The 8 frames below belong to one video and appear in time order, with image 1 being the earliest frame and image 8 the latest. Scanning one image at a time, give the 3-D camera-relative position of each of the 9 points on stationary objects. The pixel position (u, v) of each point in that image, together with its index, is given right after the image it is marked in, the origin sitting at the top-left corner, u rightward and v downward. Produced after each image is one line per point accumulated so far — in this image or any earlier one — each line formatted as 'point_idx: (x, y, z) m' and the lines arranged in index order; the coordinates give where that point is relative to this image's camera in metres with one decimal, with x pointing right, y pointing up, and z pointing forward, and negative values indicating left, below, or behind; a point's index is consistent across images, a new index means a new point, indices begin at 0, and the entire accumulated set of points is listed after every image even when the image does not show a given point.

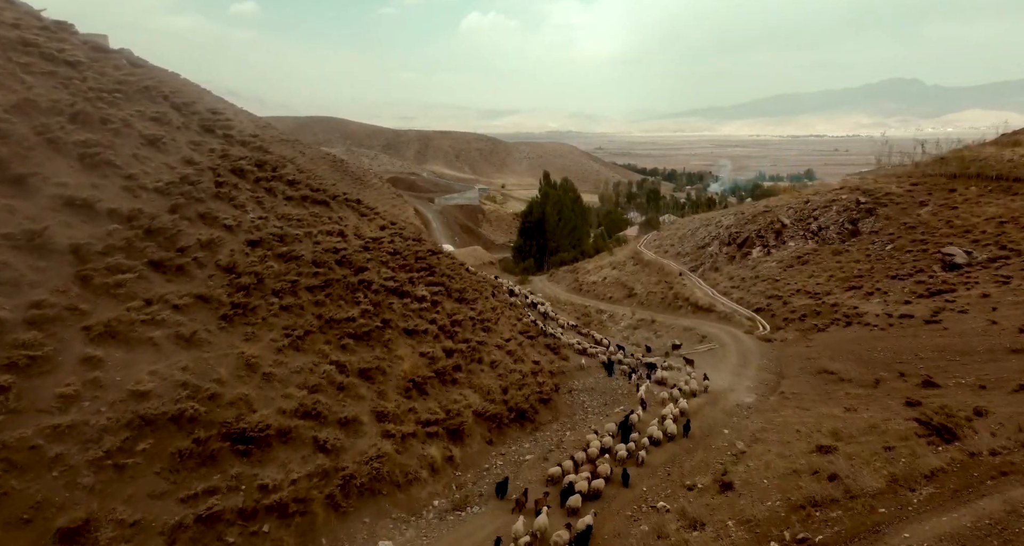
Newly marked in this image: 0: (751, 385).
0: (+6.1, -2.8, +13.6) m
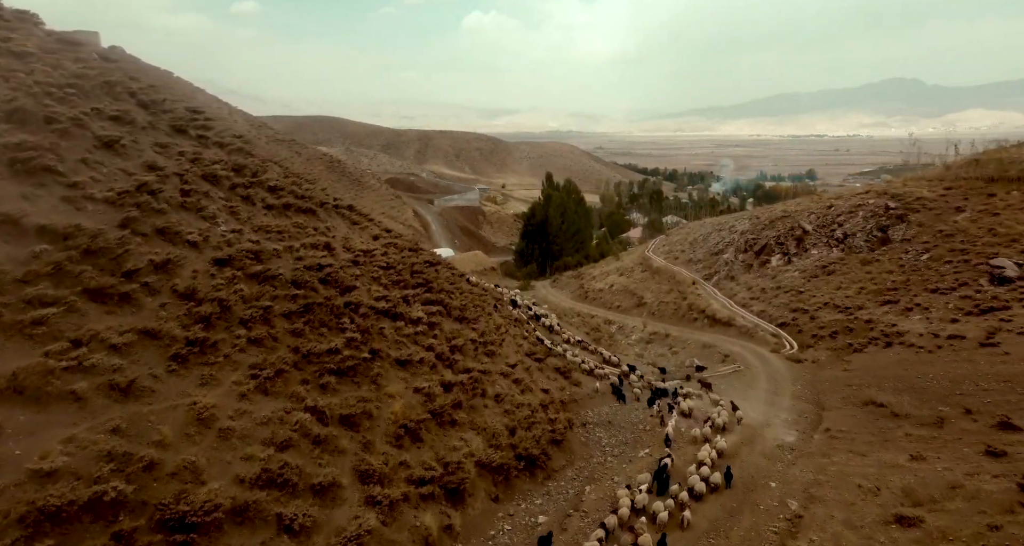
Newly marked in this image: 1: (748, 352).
0: (+6.2, -3.3, +12.1) m
1: (+7.7, -2.6, +17.6) m
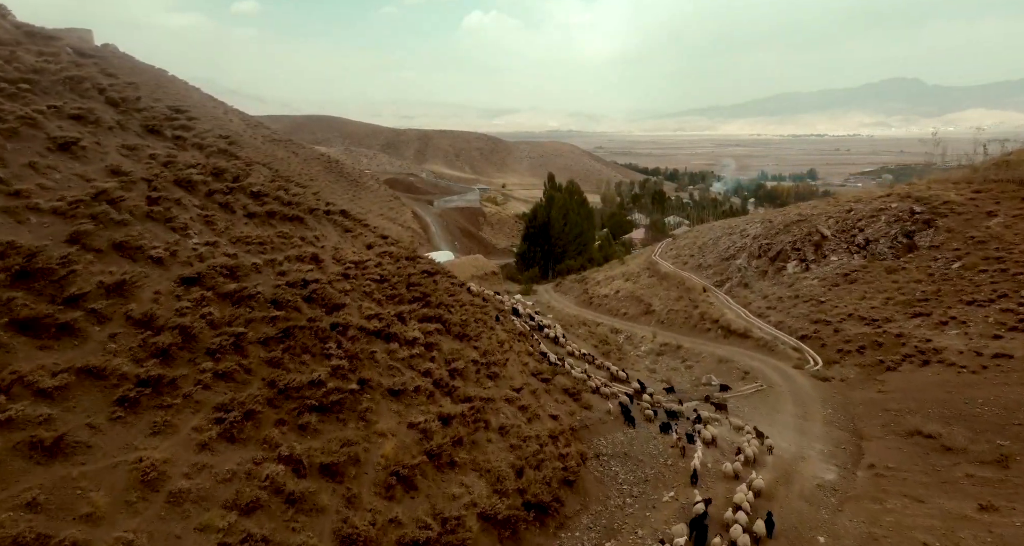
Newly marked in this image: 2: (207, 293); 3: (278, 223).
0: (+6.3, -3.6, +10.9) m
1: (+7.8, -2.9, +16.4) m
2: (-5.0, -0.3, +8.8) m
3: (-5.5, +1.2, +12.7) m
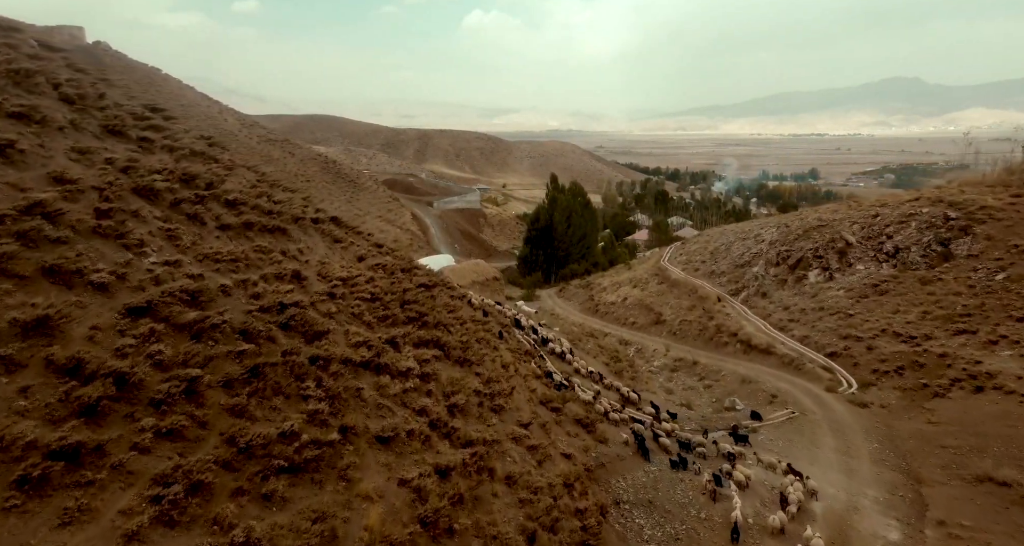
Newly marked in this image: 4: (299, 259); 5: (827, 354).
0: (+6.5, -4.0, +9.5) m
1: (+8.0, -3.3, +15.0) m
2: (-4.8, -0.7, +7.3) m
3: (-5.4, +0.8, +11.3) m
4: (-4.6, +0.3, +11.5) m
5: (+9.9, -2.6, +16.9) m
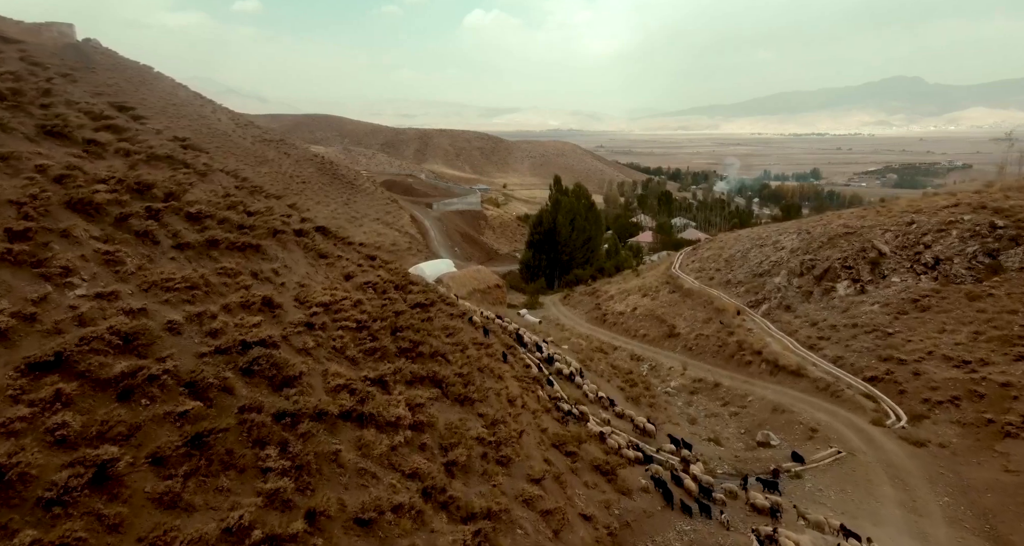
0: (+6.6, -4.4, +7.8) m
1: (+8.1, -3.7, +13.4) m
2: (-4.7, -1.2, +5.7) m
3: (-5.2, +0.3, +9.6) m
4: (-4.4, -0.2, +9.9) m
5: (+10.0, -3.0, +15.2) m
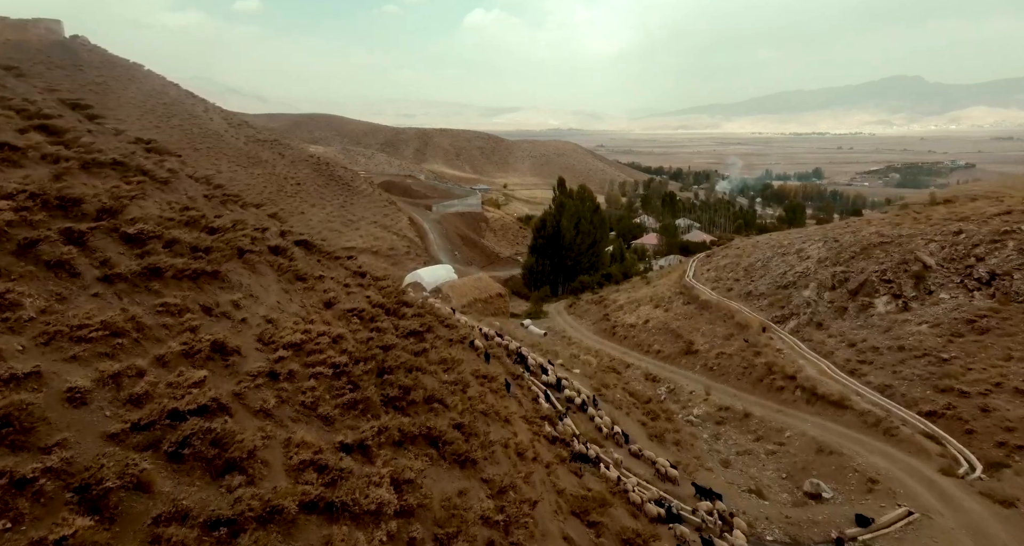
0: (+6.8, -4.9, +6.0) m
1: (+8.3, -4.2, +11.5) m
2: (-4.5, -1.7, +3.8) m
3: (-5.0, -0.2, +7.8) m
4: (-4.2, -0.7, +8.0) m
5: (+10.2, -3.5, +13.4) m
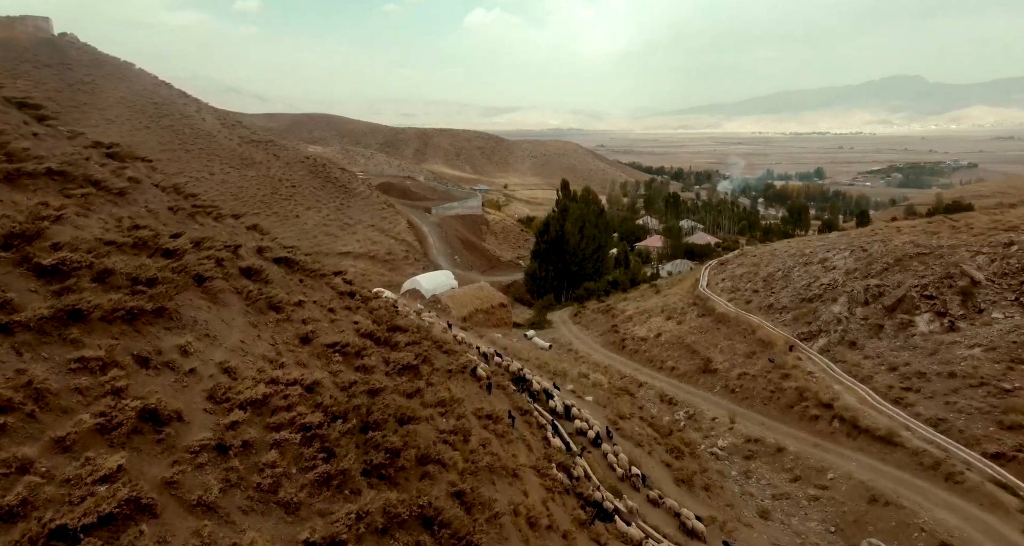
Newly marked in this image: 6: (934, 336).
0: (+7.0, -5.4, +4.3) m
1: (+8.5, -4.7, +9.8) m
2: (-4.3, -2.2, +2.2) m
3: (-4.9, -0.7, +6.1) m
4: (-4.1, -1.2, +6.4) m
5: (+10.4, -4.0, +11.7) m
6: (+12.4, -1.8, +15.8) m
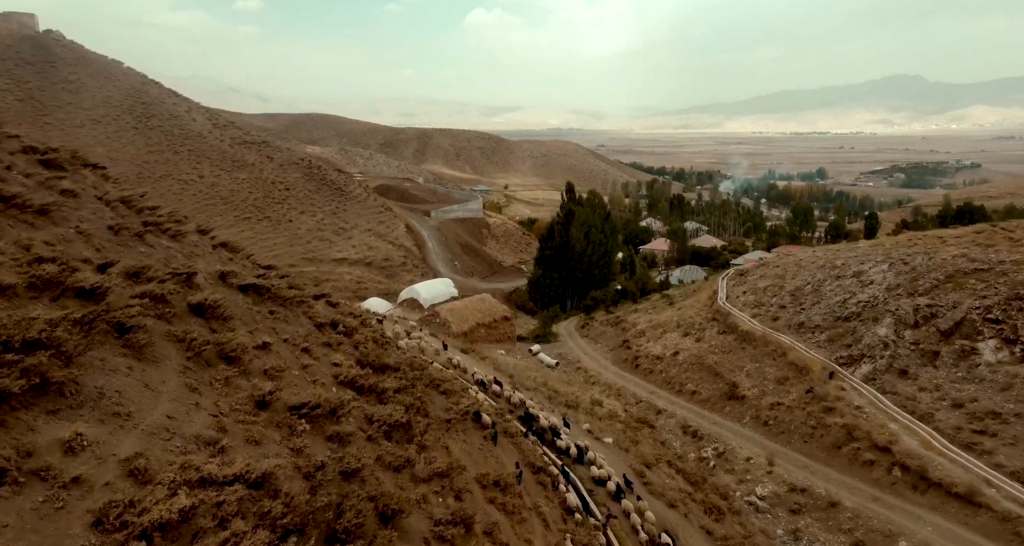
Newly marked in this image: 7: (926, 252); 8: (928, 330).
0: (+7.2, -6.0, +2.3) m
1: (+8.7, -5.3, +7.8) m
2: (-4.1, -2.8, +0.2) m
3: (-4.7, -1.3, +4.1) m
4: (-3.9, -1.8, +4.3) m
5: (+10.6, -4.6, +9.7) m
6: (+12.6, -2.4, +13.7) m
7: (+15.0, +0.8, +19.5) m
8: (+12.4, -1.7, +16.0) m
